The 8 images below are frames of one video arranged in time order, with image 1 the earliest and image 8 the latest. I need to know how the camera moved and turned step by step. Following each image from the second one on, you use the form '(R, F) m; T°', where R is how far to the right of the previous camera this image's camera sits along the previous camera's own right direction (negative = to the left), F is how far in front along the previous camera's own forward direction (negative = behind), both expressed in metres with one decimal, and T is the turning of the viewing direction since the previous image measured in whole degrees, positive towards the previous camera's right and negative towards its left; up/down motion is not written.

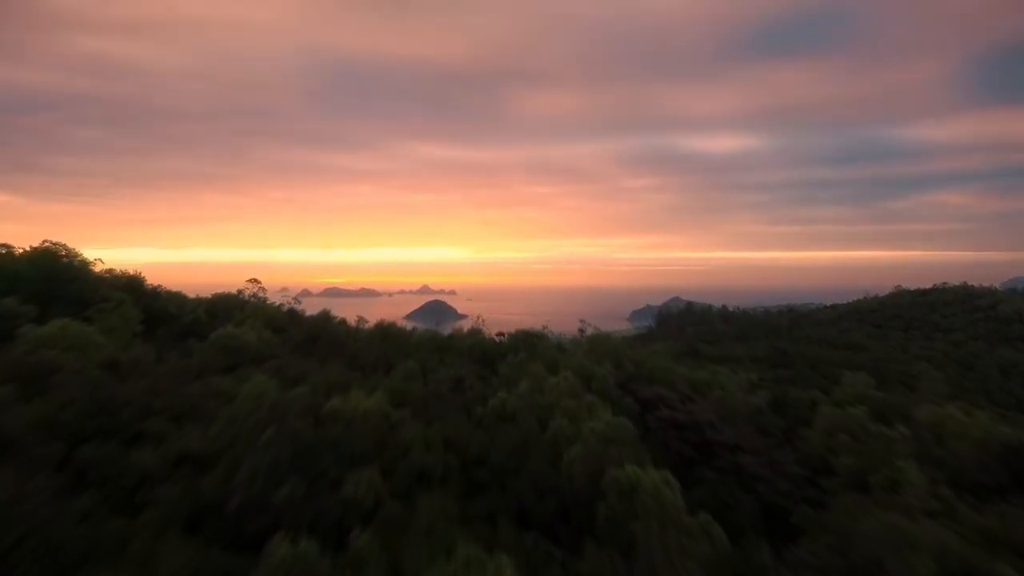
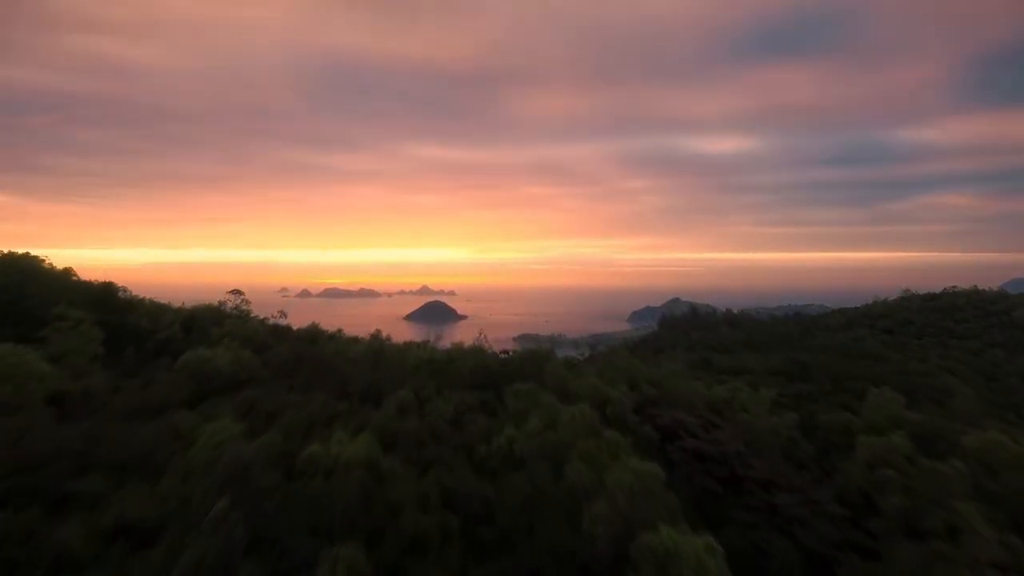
(-0.1, +0.7) m; 0°
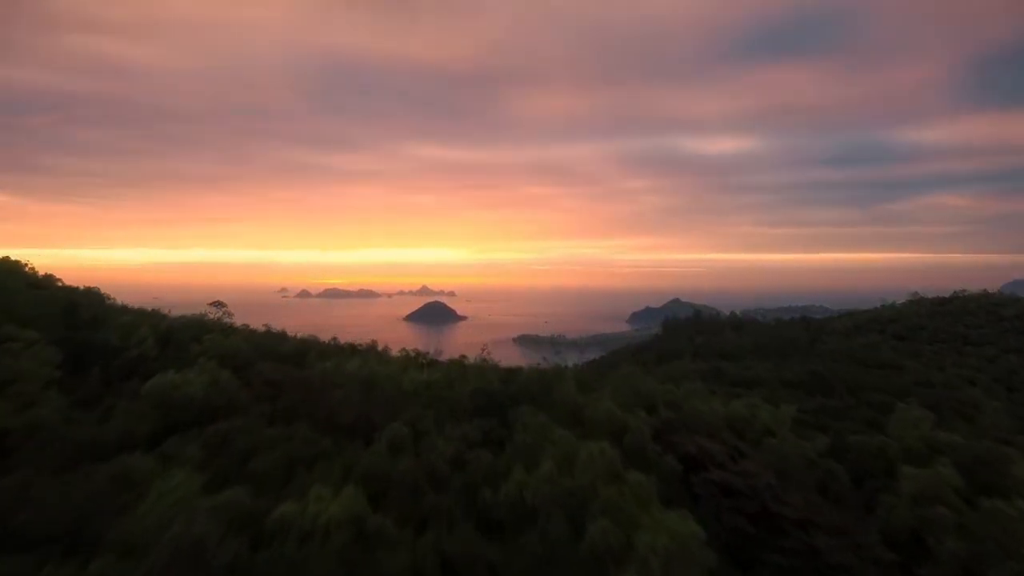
(-0.1, +0.6) m; 0°
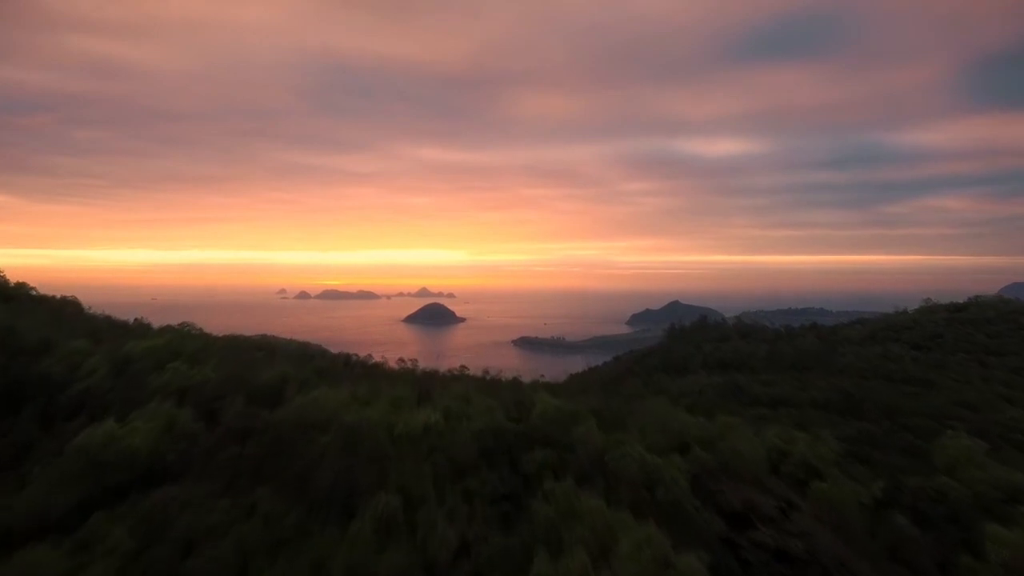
(-0.1, +0.9) m; 0°
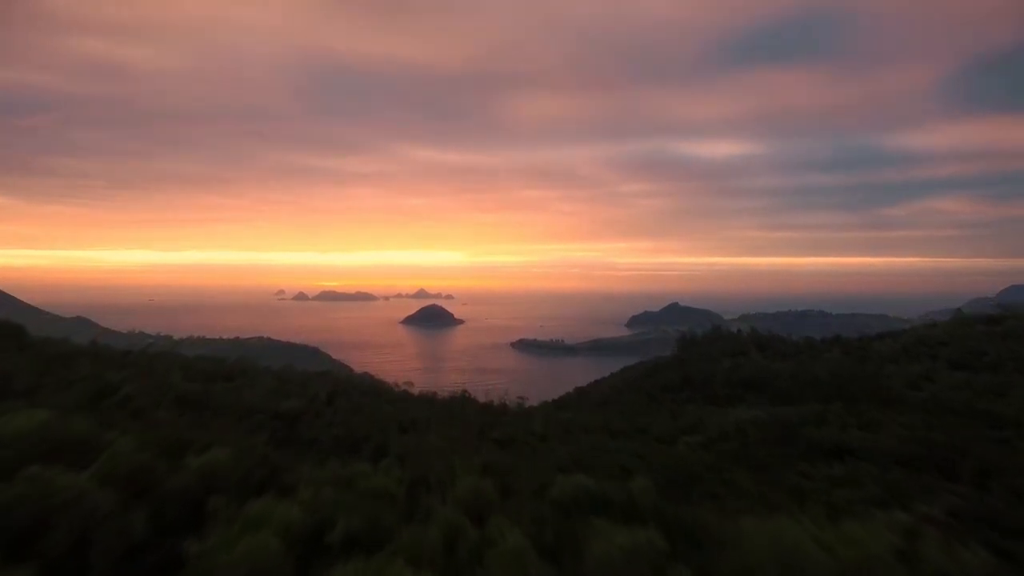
(-0.2, +2.0) m; 0°
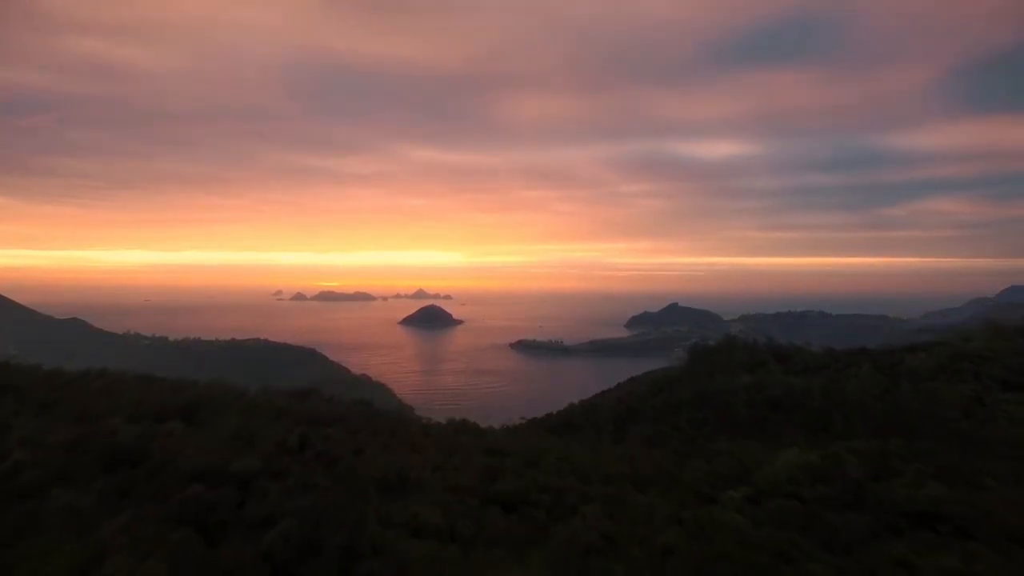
(-0.1, +2.0) m; 0°
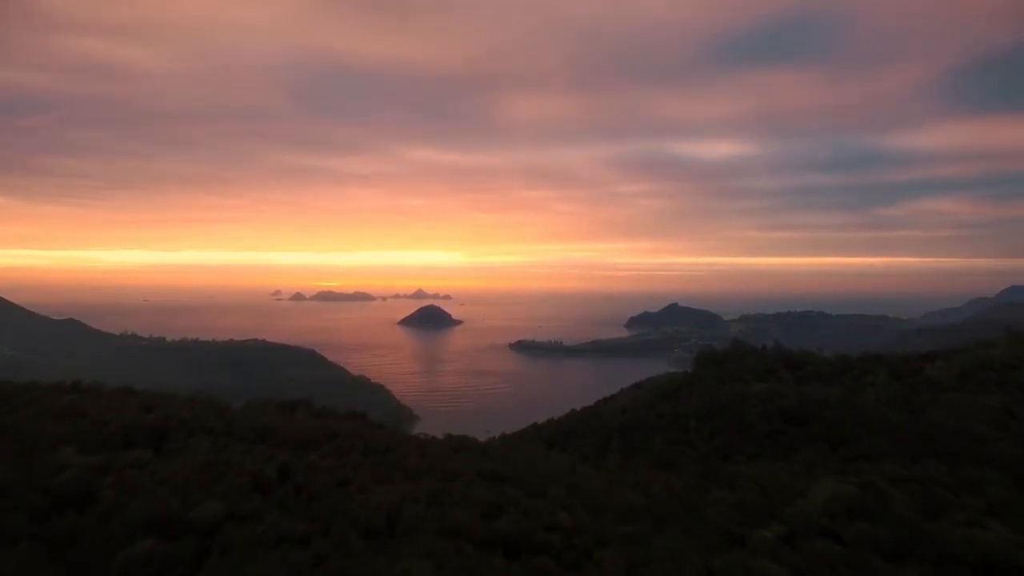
(0.0, +1.1) m; 0°
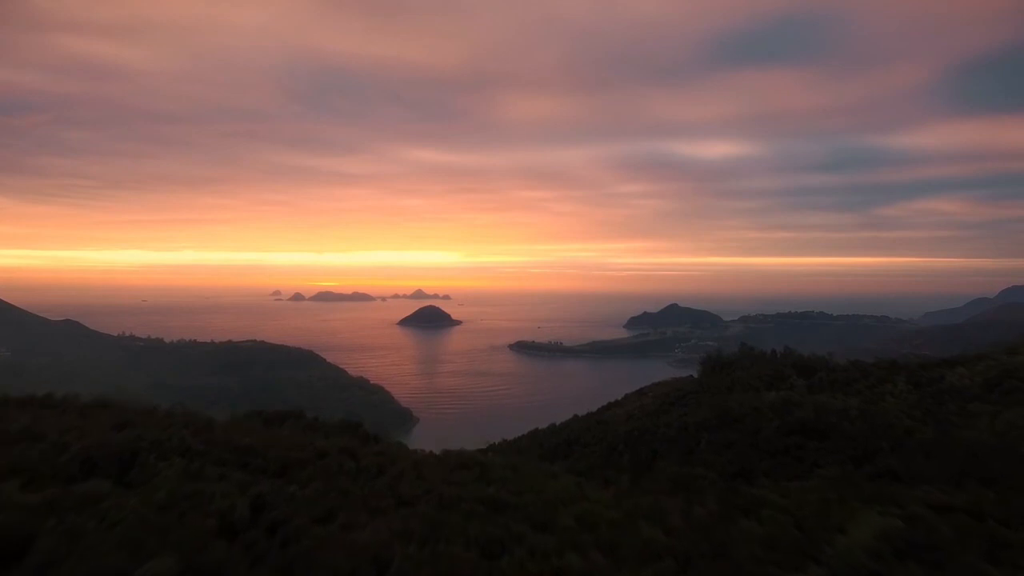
(-0.1, +1.1) m; 0°
